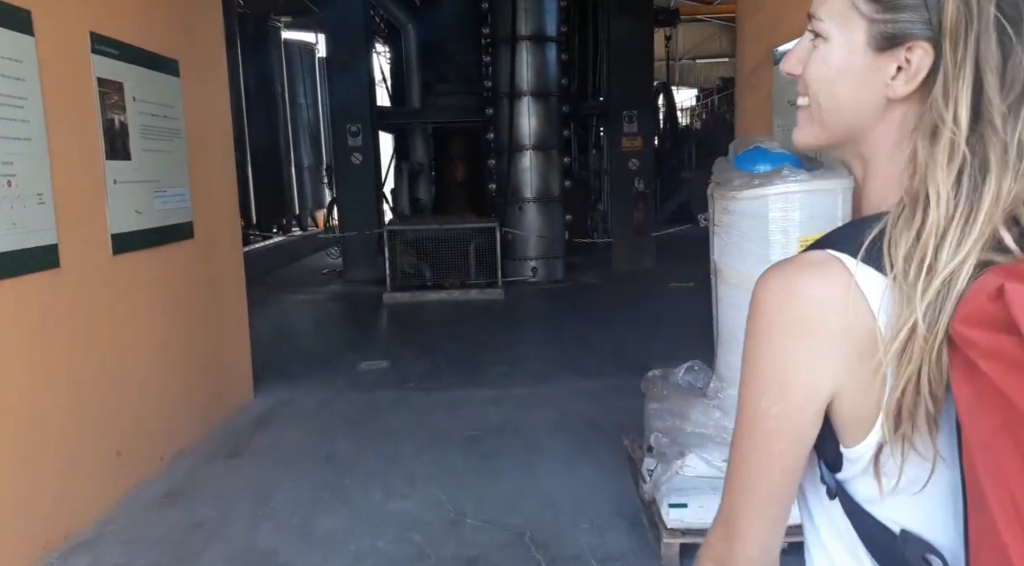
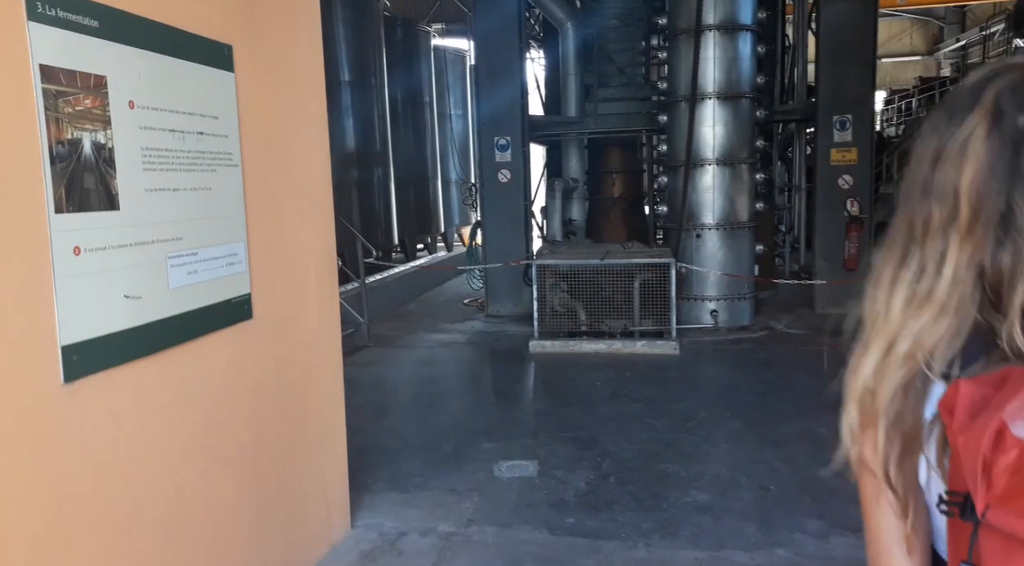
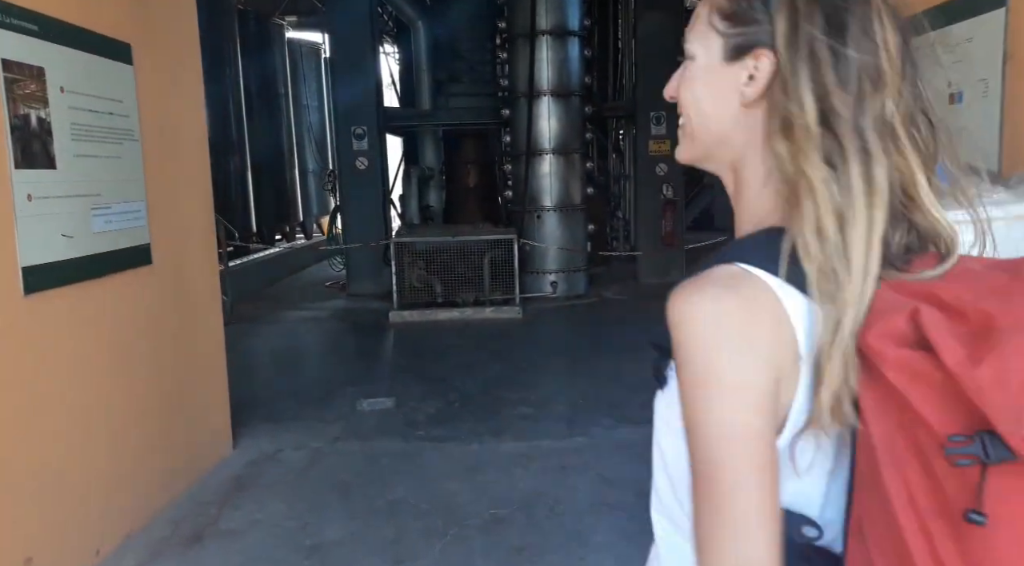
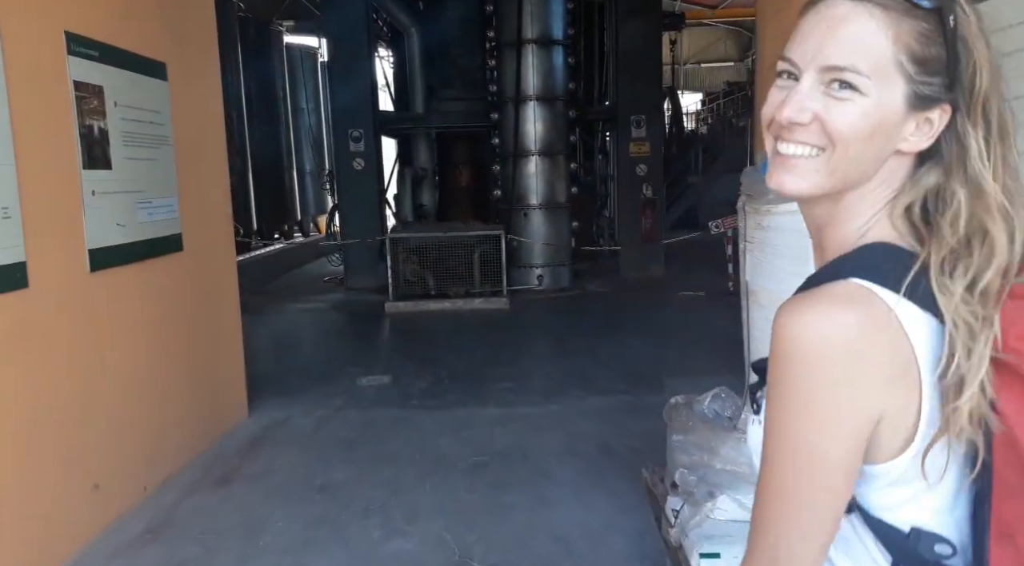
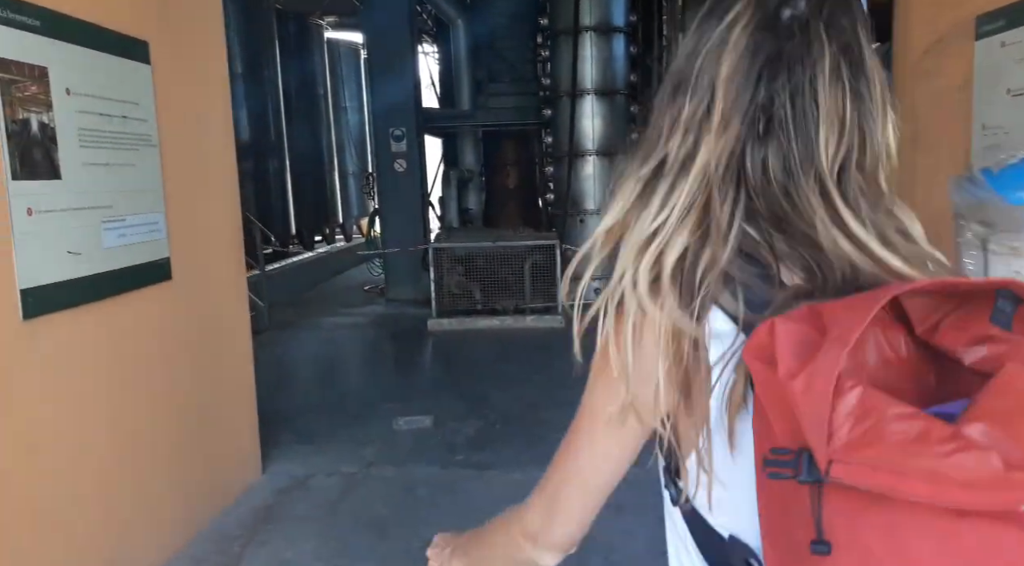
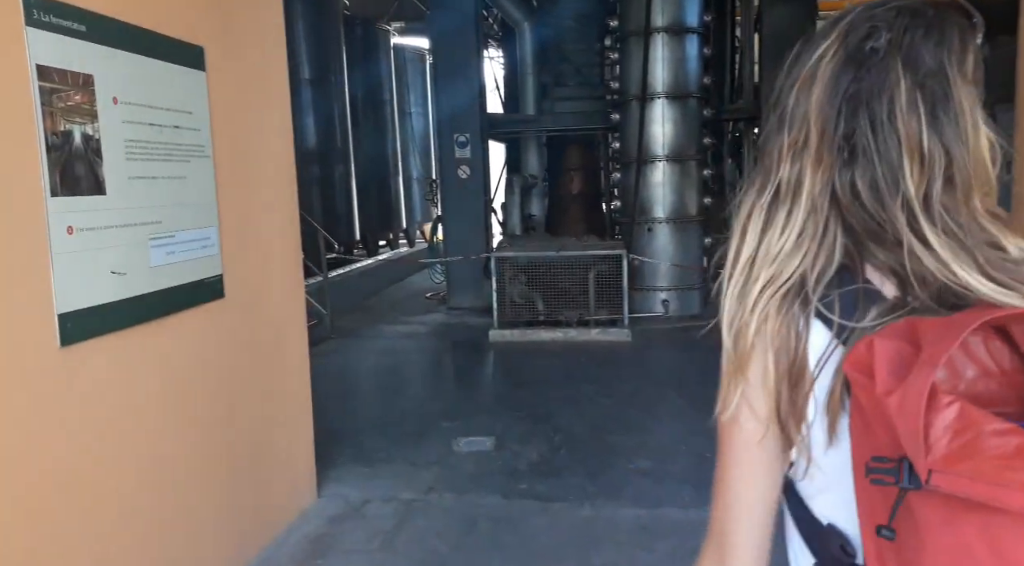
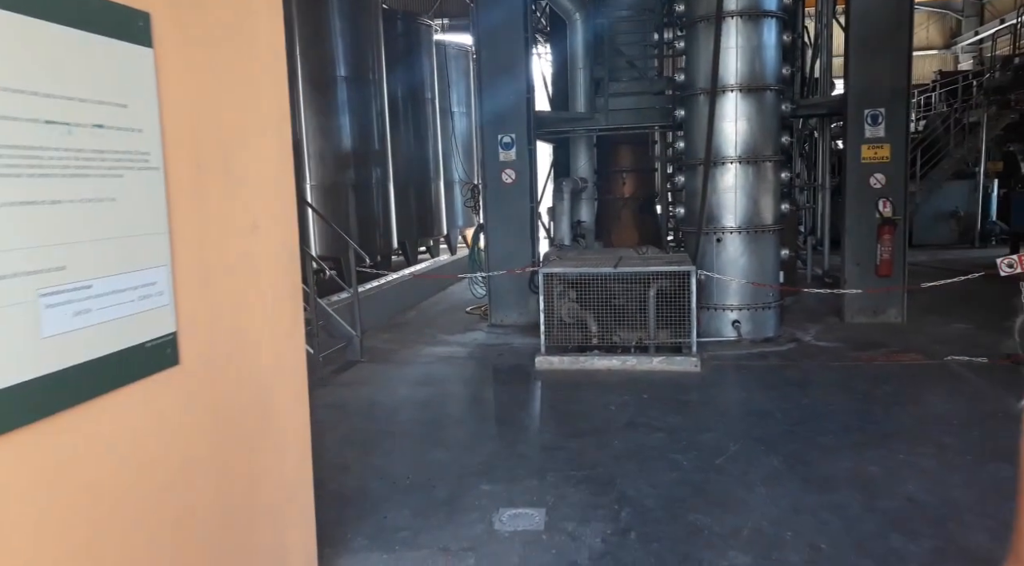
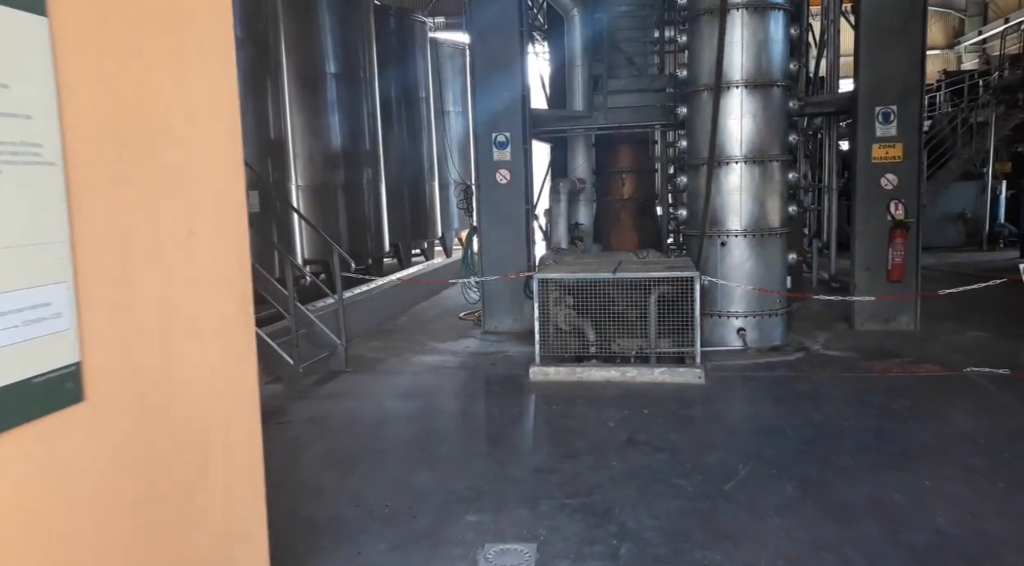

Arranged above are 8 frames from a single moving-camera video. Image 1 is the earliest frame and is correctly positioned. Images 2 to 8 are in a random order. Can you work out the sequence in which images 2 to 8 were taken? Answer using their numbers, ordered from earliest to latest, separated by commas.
4, 3, 5, 6, 2, 7, 8
